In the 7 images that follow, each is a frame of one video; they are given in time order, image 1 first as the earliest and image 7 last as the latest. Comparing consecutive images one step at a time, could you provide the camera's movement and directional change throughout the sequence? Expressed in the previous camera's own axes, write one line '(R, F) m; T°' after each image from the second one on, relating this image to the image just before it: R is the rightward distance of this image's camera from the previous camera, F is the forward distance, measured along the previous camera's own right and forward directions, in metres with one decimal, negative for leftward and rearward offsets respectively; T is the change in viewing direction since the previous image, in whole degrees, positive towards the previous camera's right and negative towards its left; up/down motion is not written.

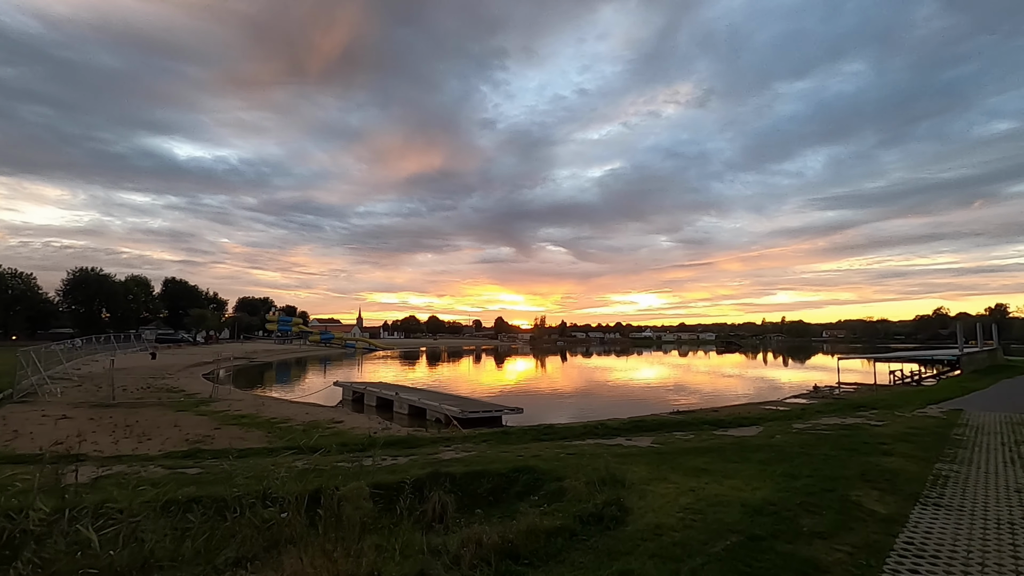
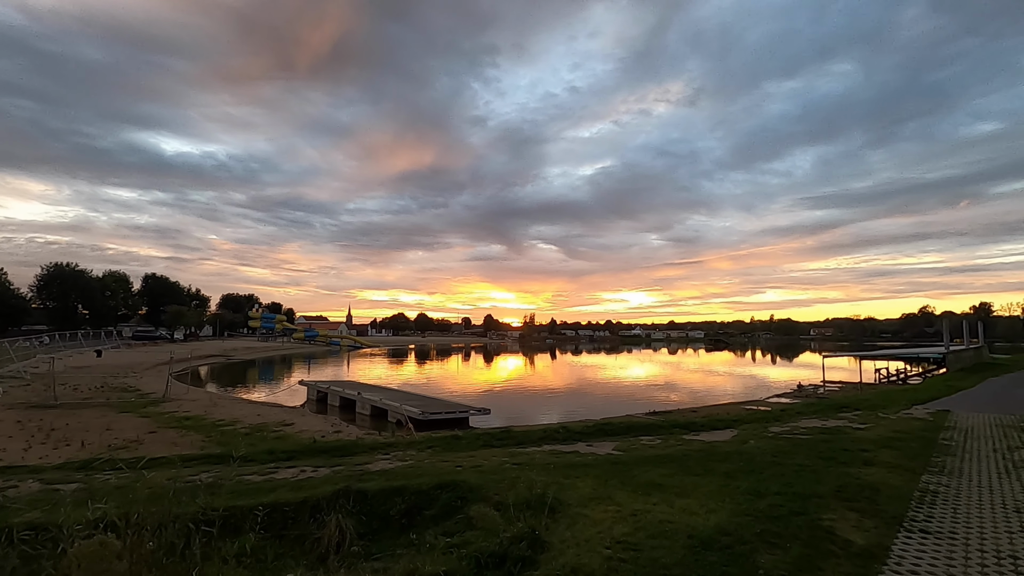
(+1.0, +1.4) m; +1°
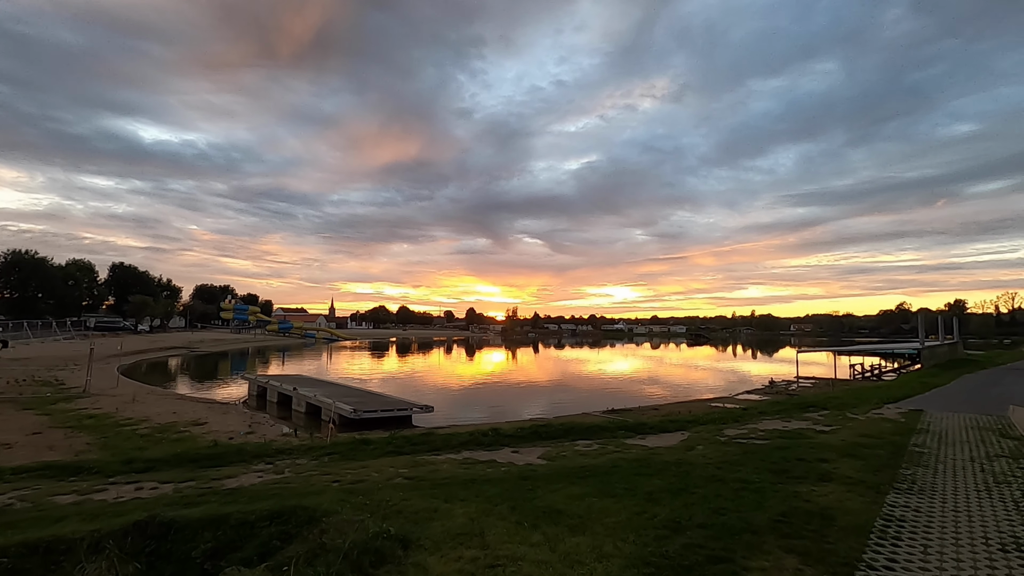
(+1.5, +1.9) m; +2°
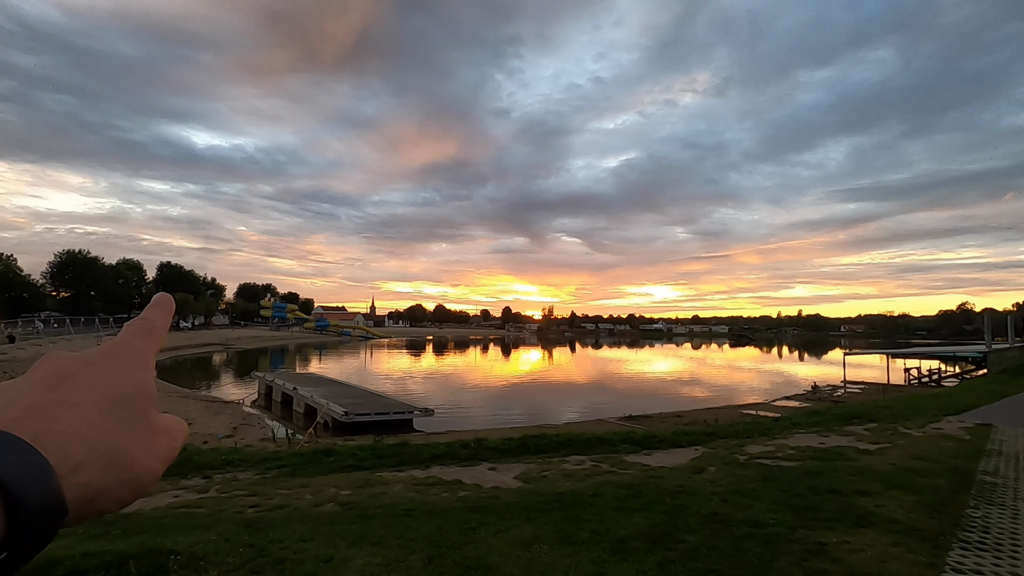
(+1.2, +1.7) m; -4°
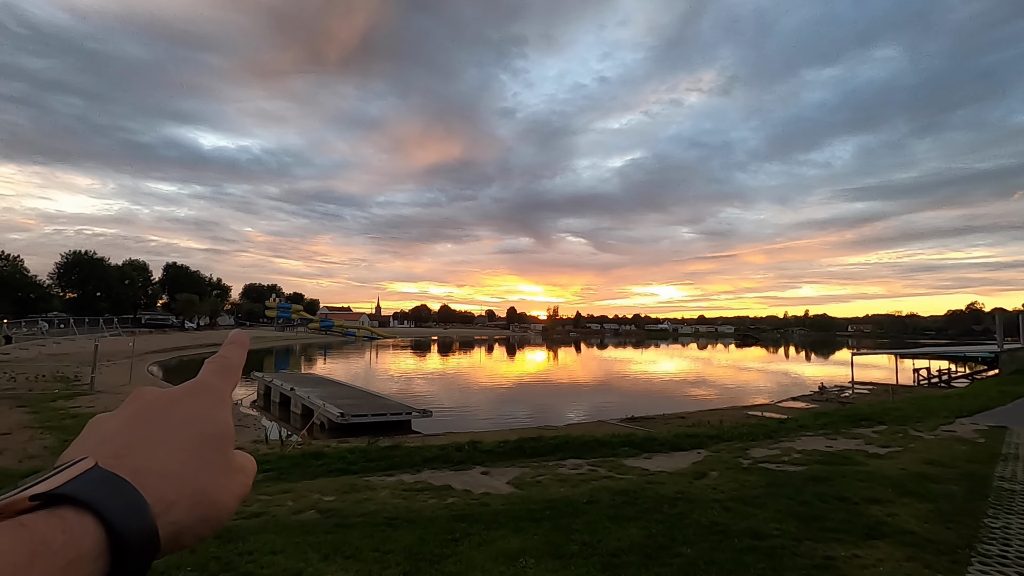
(+0.2, +0.4) m; -1°
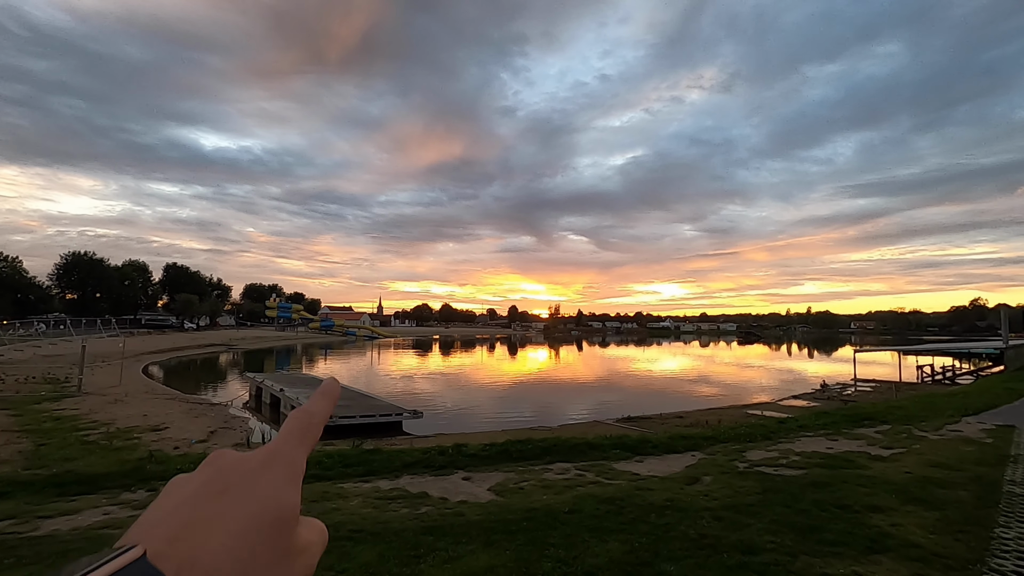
(+0.3, +0.5) m; 0°
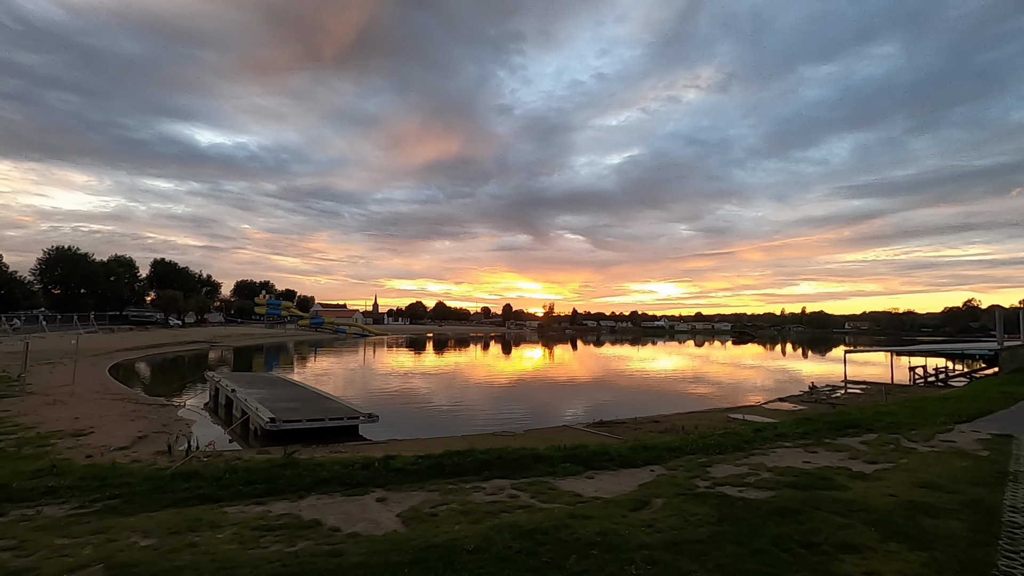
(+1.1, +1.3) m; 0°
